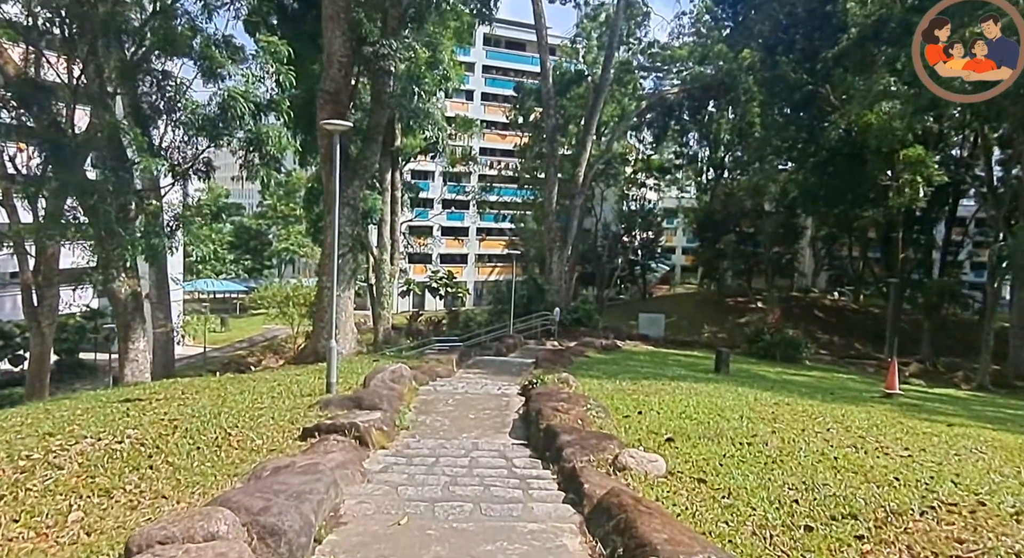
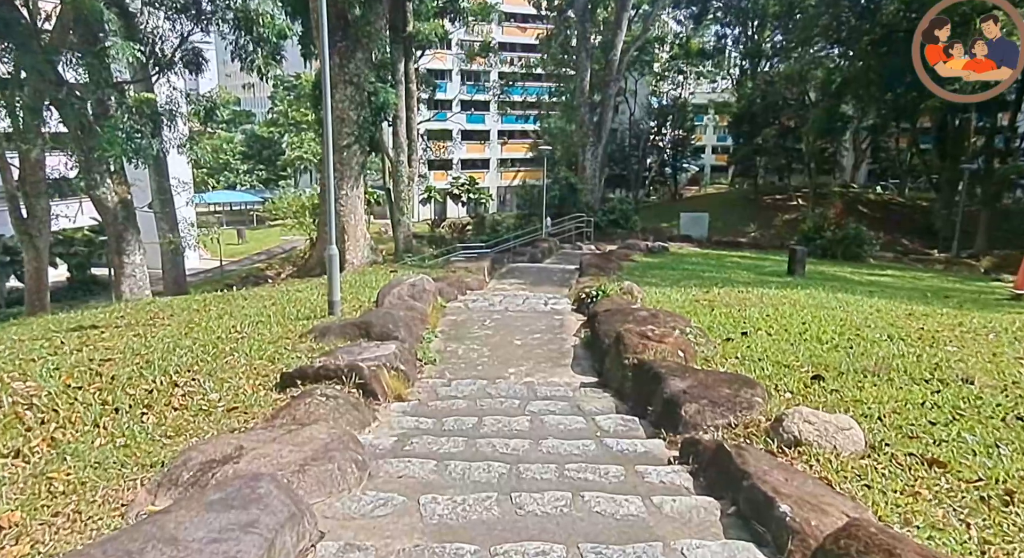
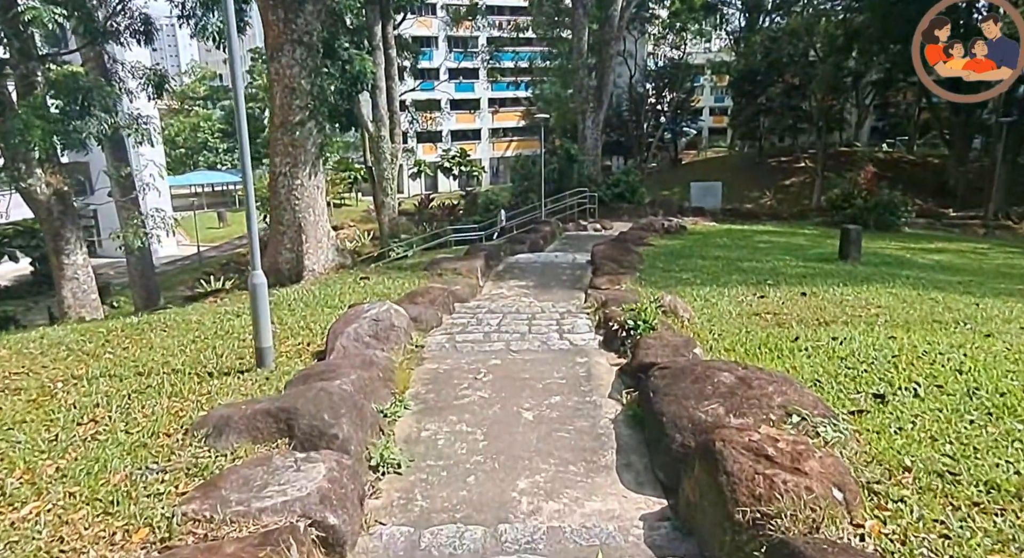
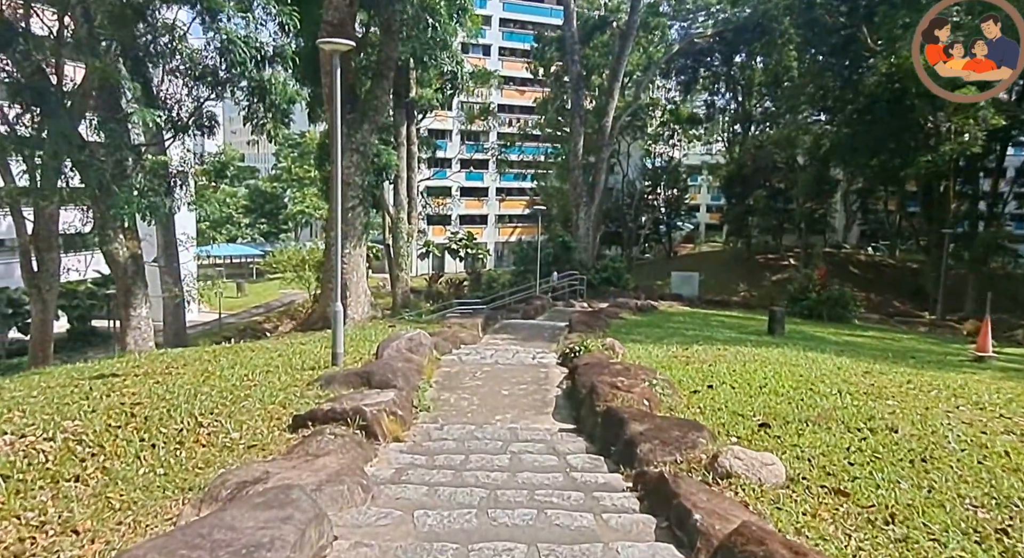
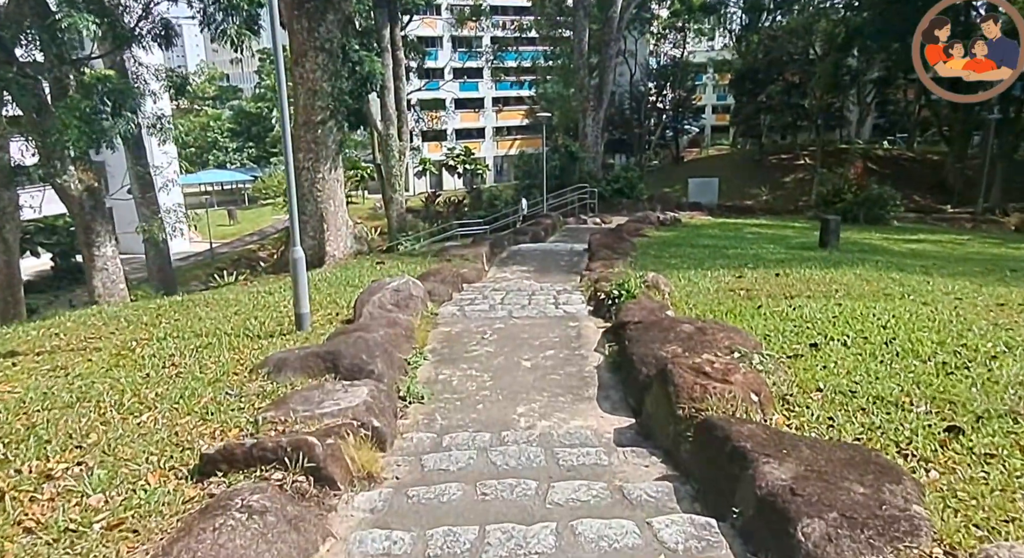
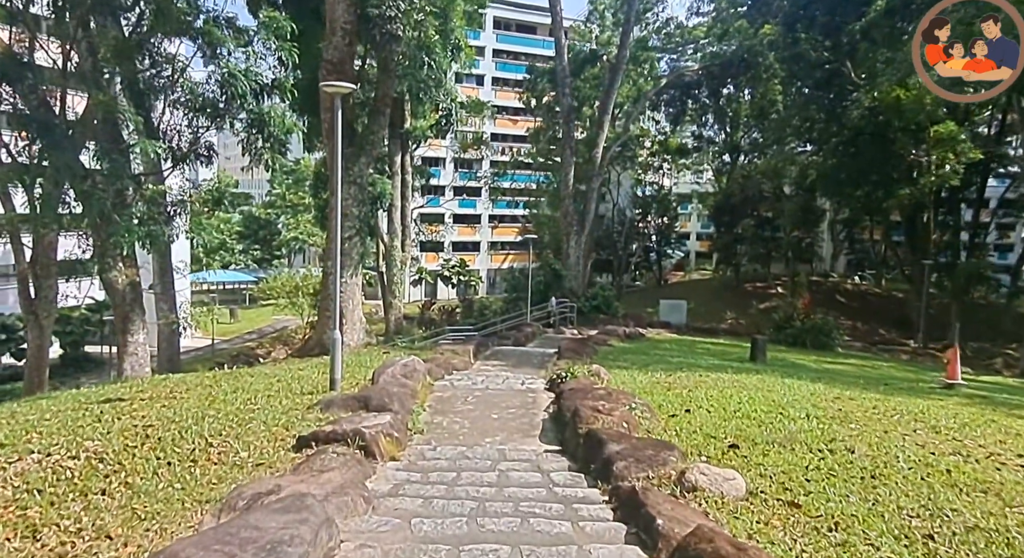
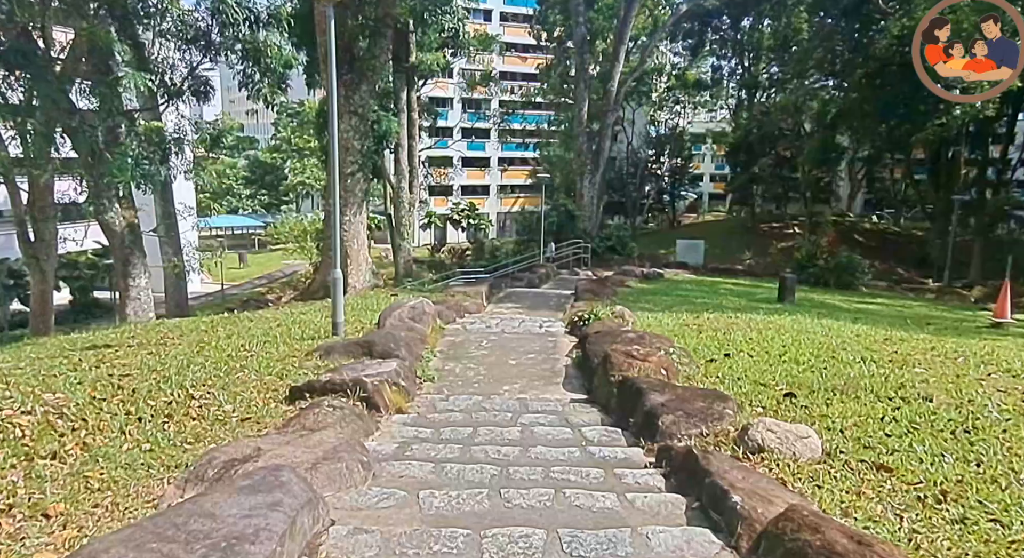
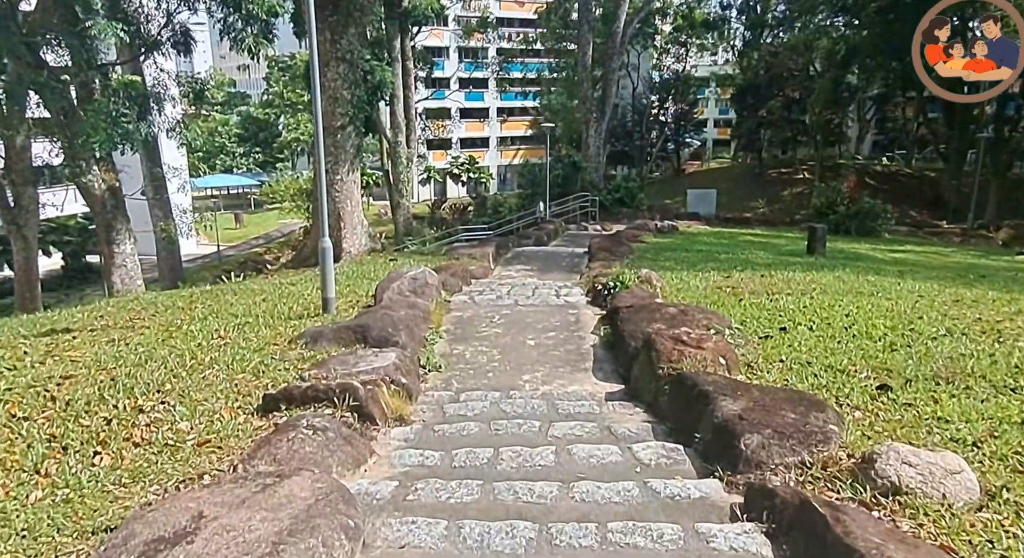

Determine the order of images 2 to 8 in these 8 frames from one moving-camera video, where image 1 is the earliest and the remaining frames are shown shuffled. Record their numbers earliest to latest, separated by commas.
6, 4, 7, 2, 8, 5, 3
